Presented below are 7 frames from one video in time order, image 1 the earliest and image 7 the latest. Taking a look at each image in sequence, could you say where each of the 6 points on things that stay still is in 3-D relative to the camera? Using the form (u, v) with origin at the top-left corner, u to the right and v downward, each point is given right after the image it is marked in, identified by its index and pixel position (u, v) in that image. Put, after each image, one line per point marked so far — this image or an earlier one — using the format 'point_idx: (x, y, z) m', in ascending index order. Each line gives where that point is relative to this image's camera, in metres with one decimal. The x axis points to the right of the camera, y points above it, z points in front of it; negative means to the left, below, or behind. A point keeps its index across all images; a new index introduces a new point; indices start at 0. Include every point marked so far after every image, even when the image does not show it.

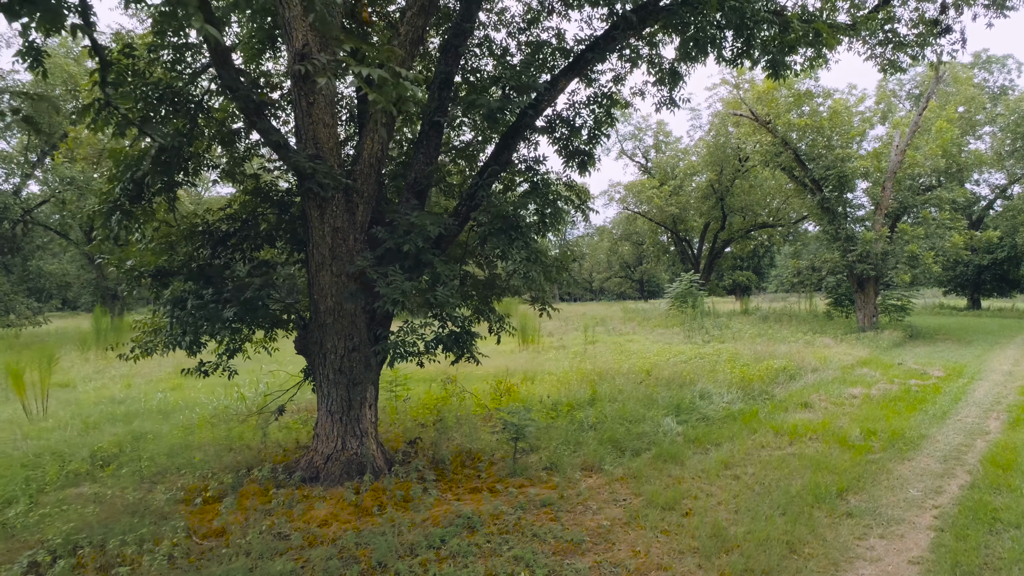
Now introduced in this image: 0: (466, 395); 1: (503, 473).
0: (-0.6, -1.4, +8.0) m
1: (-0.1, -1.6, +5.3) m
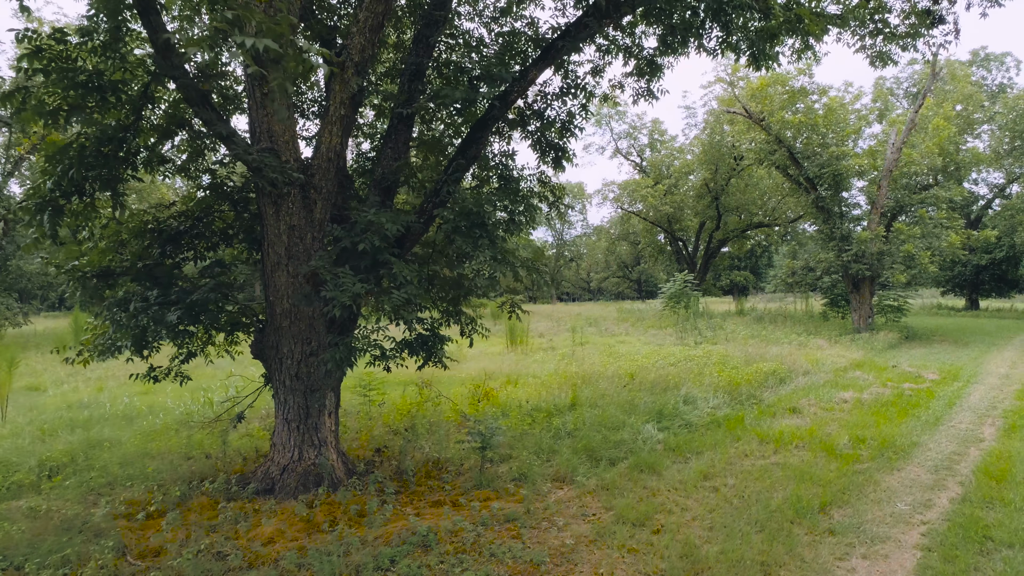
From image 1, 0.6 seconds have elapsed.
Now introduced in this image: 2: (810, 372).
0: (-0.9, -1.4, +7.7) m
1: (-0.4, -1.6, +5.0) m
2: (+4.9, -1.4, +9.9) m
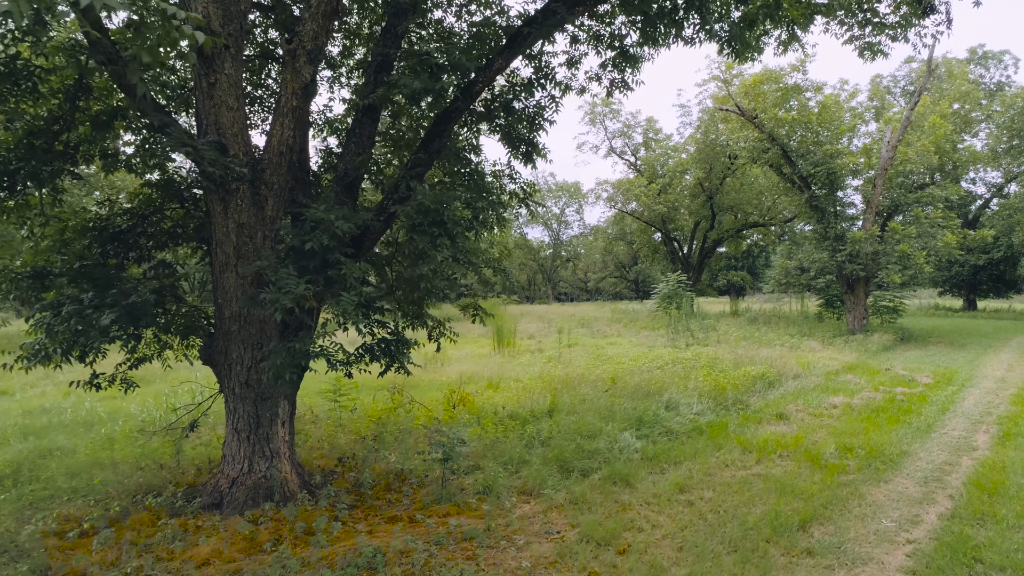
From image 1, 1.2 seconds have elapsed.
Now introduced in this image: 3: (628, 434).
0: (-1.2, -1.4, +7.4) m
1: (-0.6, -1.7, +4.7) m
2: (+4.6, -1.4, +9.6) m
3: (+1.2, -1.5, +6.2) m
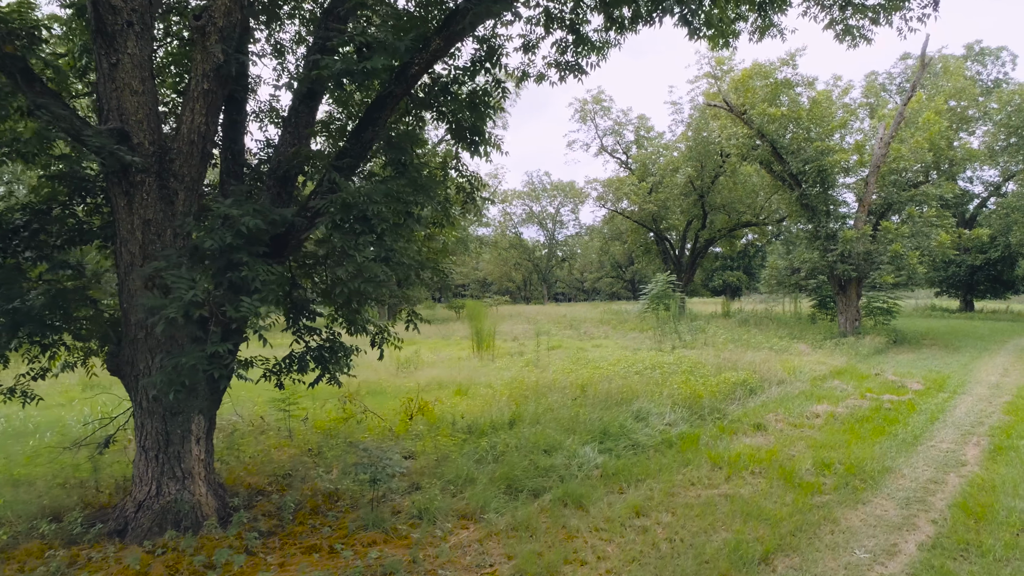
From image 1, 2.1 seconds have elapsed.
0: (-1.7, -1.5, +6.9) m
1: (-1.1, -1.7, +4.3) m
2: (+4.1, -1.4, +9.2) m
3: (+0.7, -1.5, +5.8) m
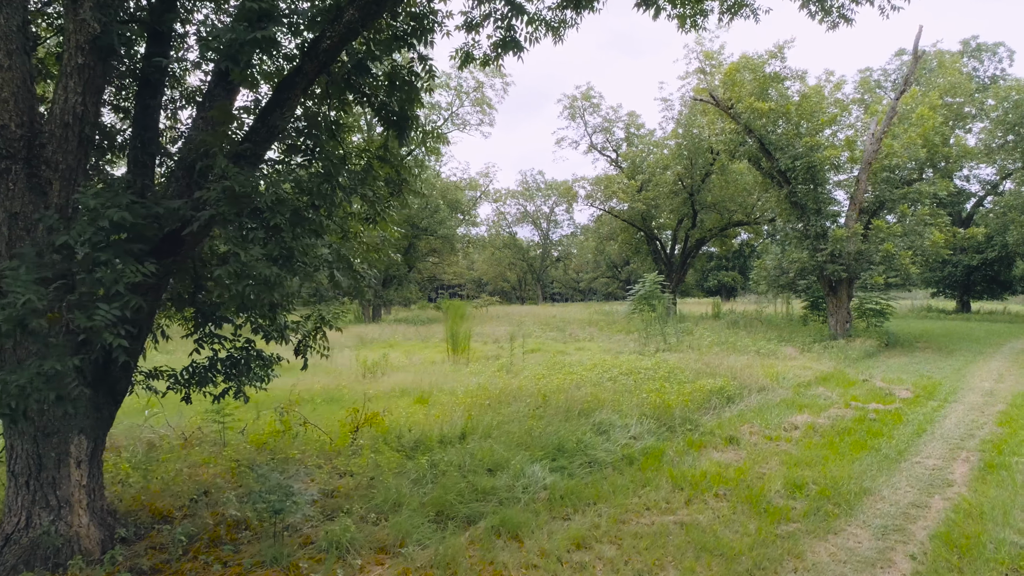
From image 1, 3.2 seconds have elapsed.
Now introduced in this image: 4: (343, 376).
0: (-2.2, -1.5, +6.4) m
1: (-1.6, -1.7, +3.7) m
2: (+3.6, -1.5, +8.7) m
3: (+0.2, -1.5, +5.2) m
4: (-2.8, -1.5, +10.1) m
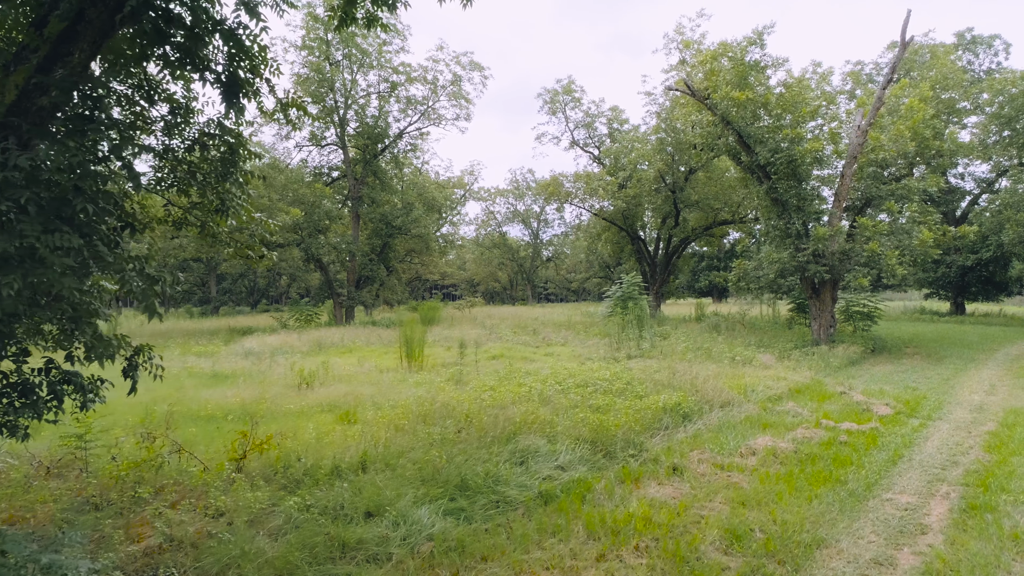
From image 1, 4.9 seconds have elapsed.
0: (-3.0, -1.5, +5.5) m
1: (-2.4, -1.7, +2.8) m
2: (+2.8, -1.5, +7.8) m
3: (-0.6, -1.6, +4.4) m
4: (-3.7, -1.5, +9.2) m
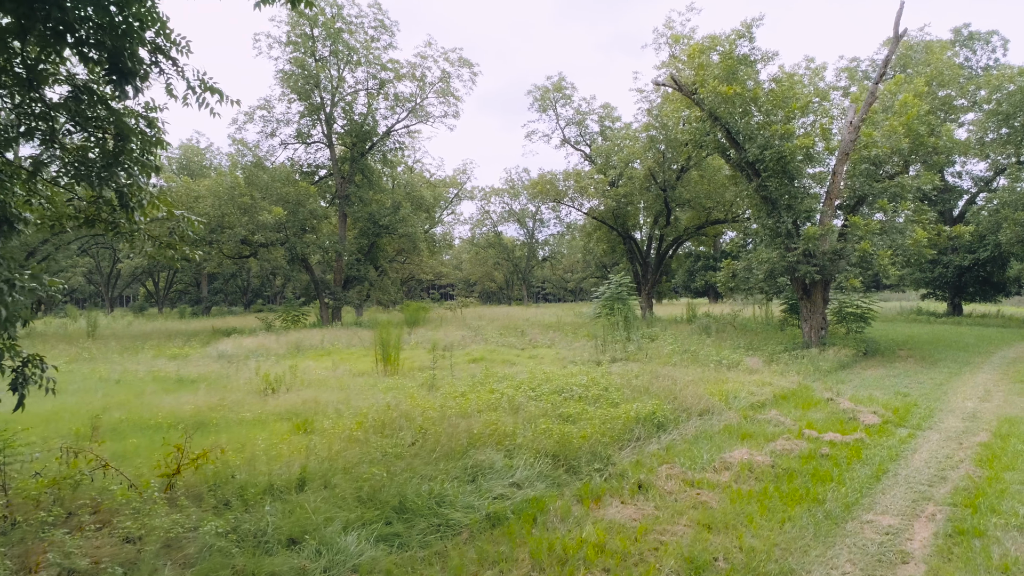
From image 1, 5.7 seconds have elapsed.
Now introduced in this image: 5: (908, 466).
0: (-3.4, -1.5, +5.1) m
1: (-2.8, -1.8, +2.4) m
2: (+2.4, -1.5, +7.4) m
3: (-1.0, -1.6, +4.0) m
4: (-4.1, -1.5, +8.8) m
5: (+3.7, -1.7, +5.7) m
